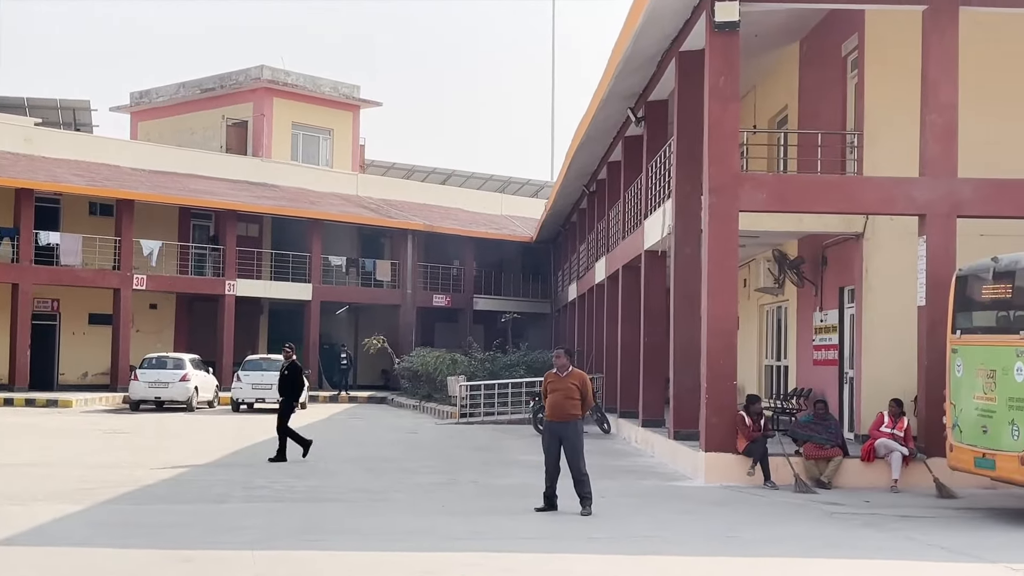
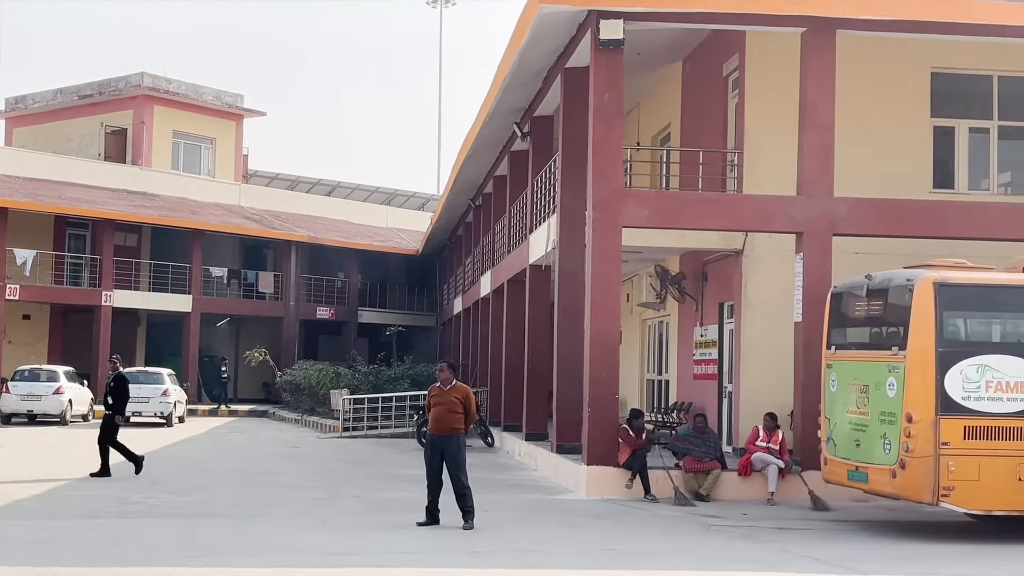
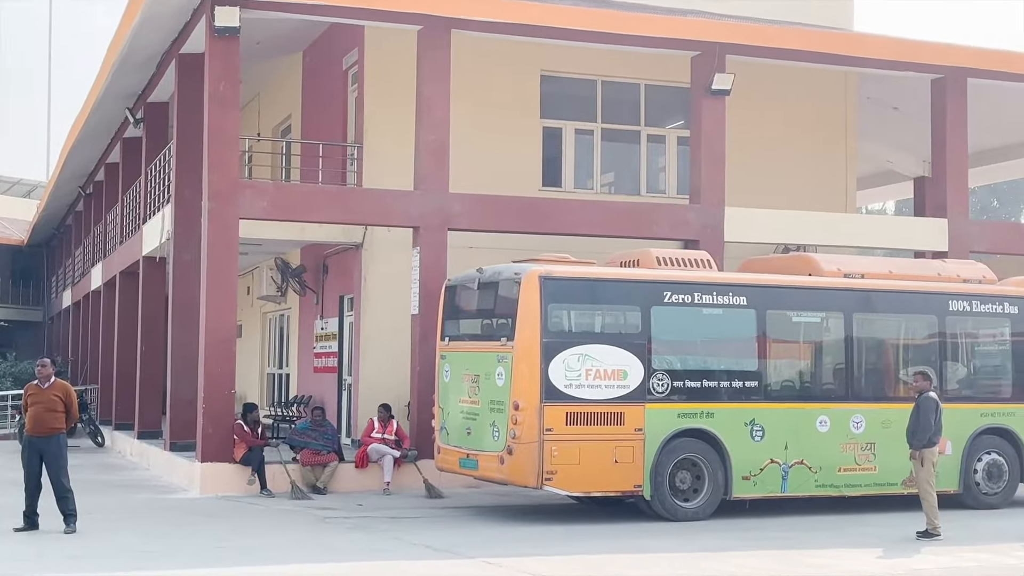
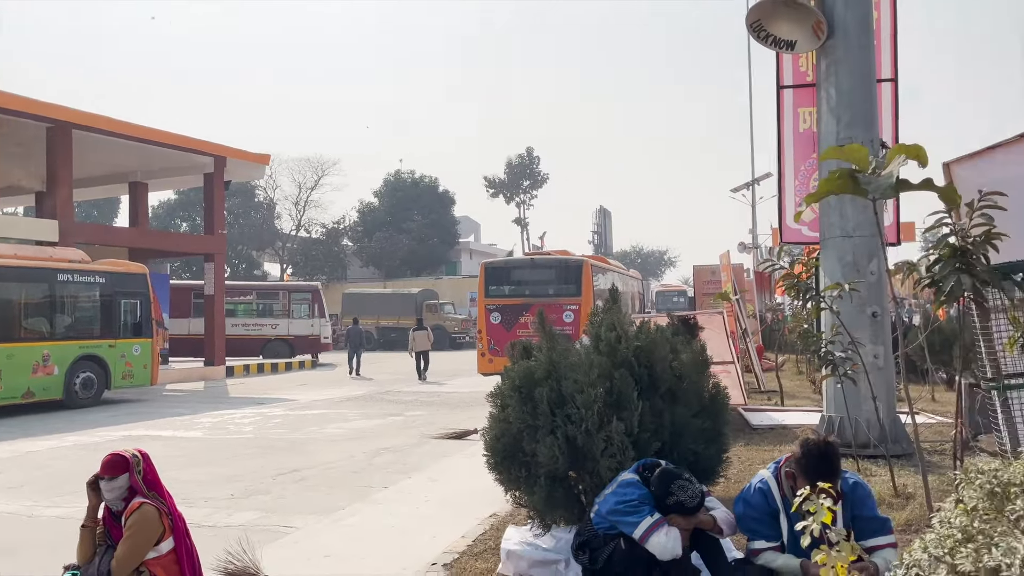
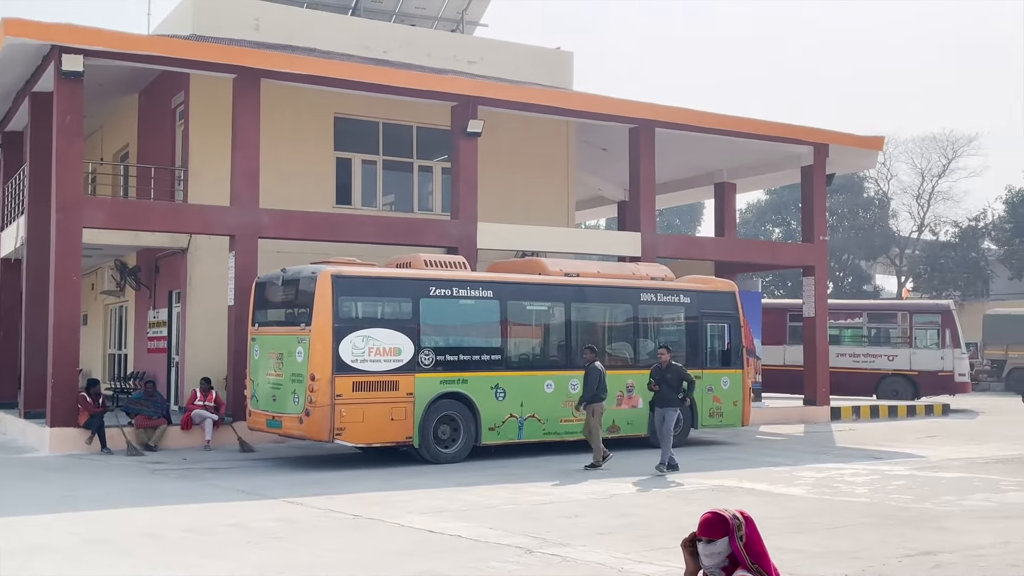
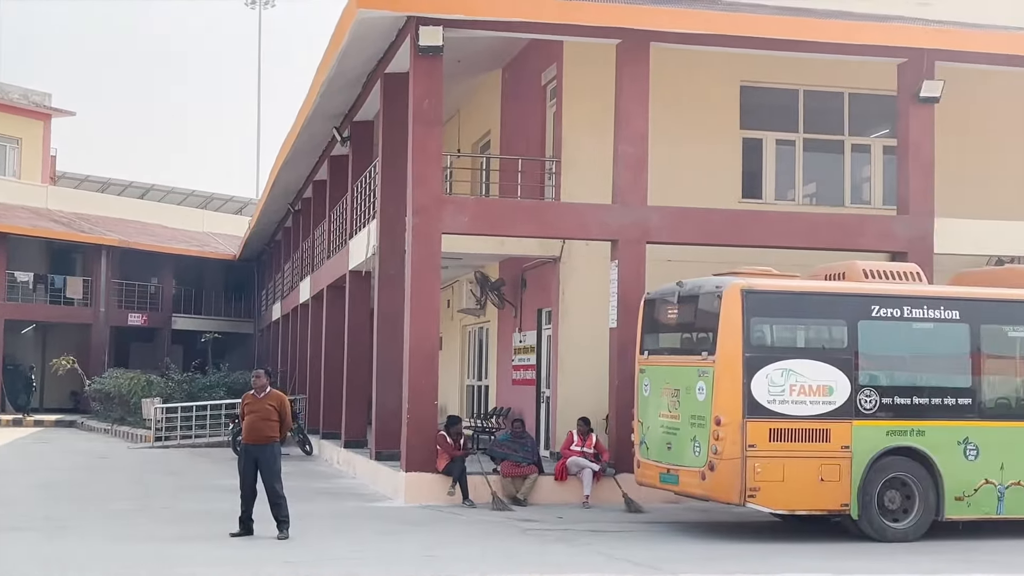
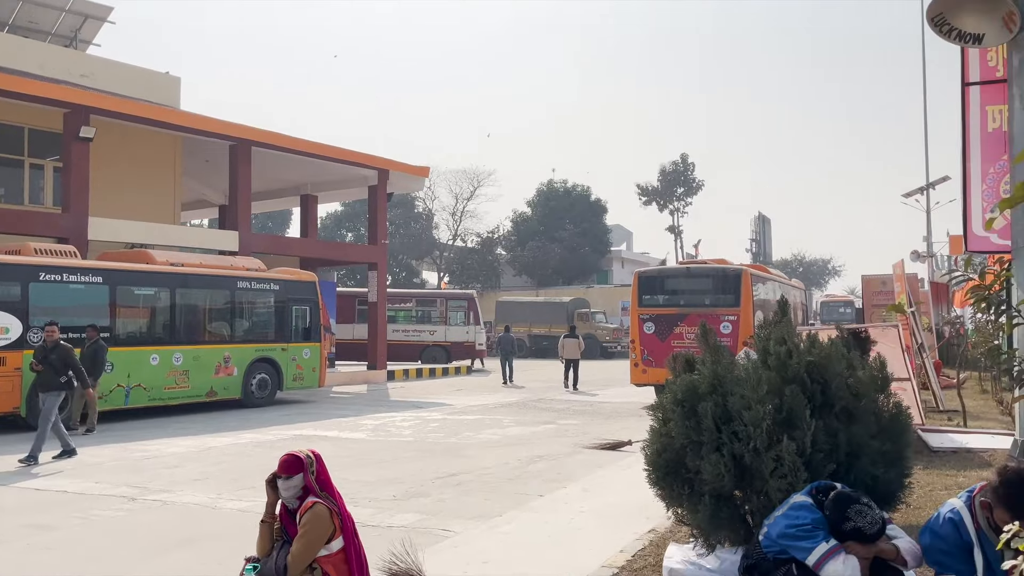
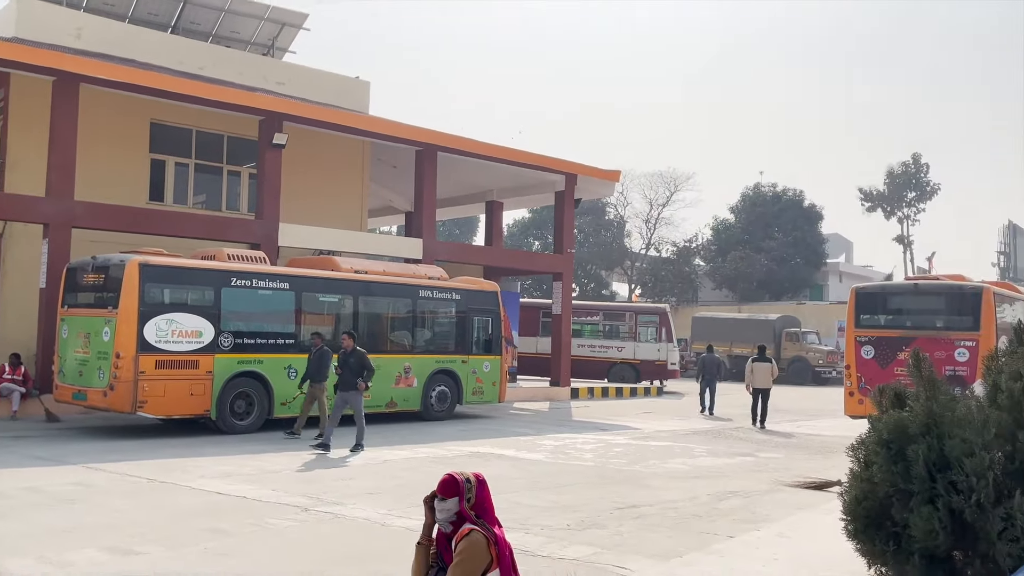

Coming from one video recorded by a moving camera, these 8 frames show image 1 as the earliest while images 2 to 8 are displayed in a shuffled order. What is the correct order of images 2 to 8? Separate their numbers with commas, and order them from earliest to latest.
2, 6, 3, 5, 8, 7, 4
